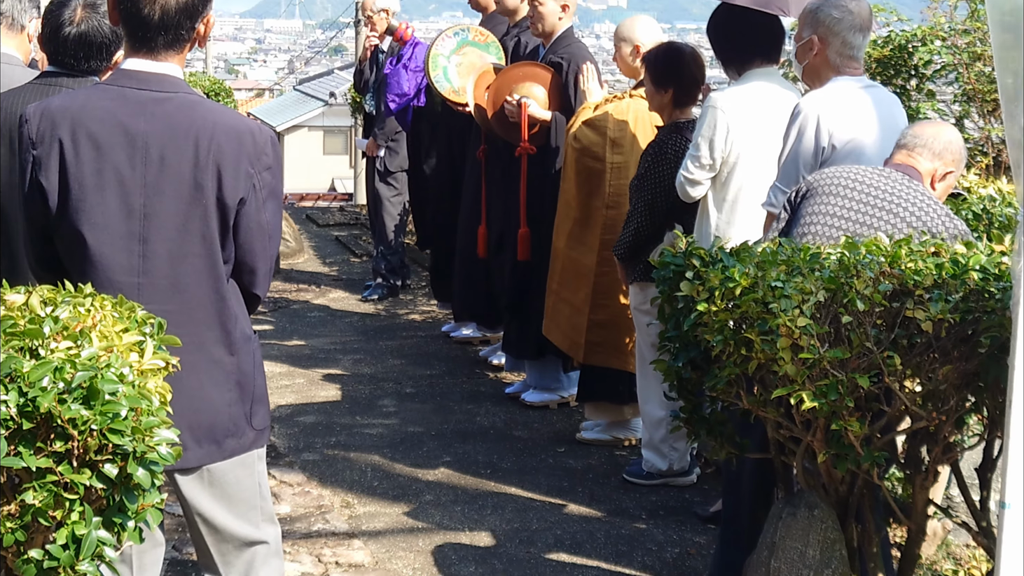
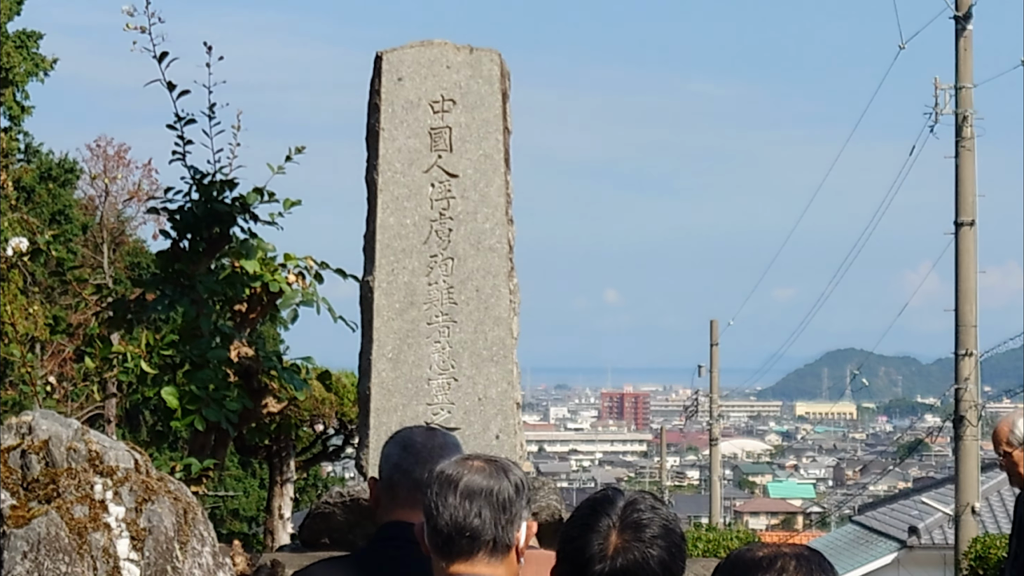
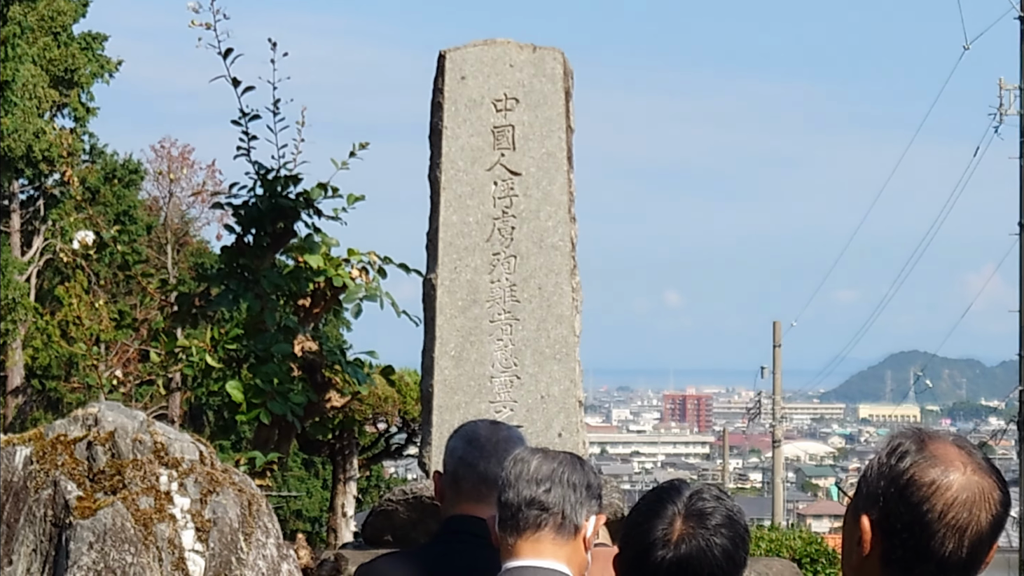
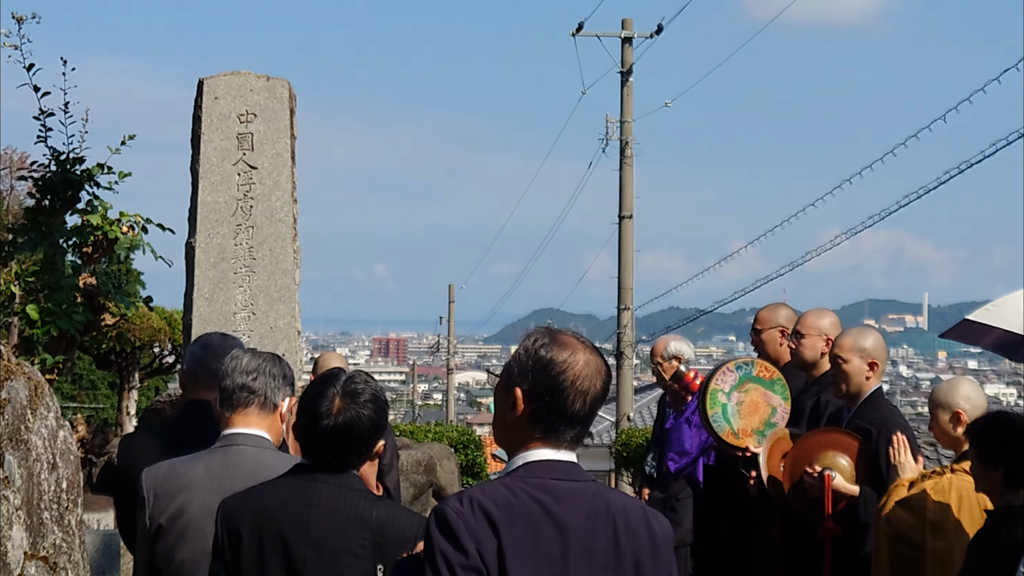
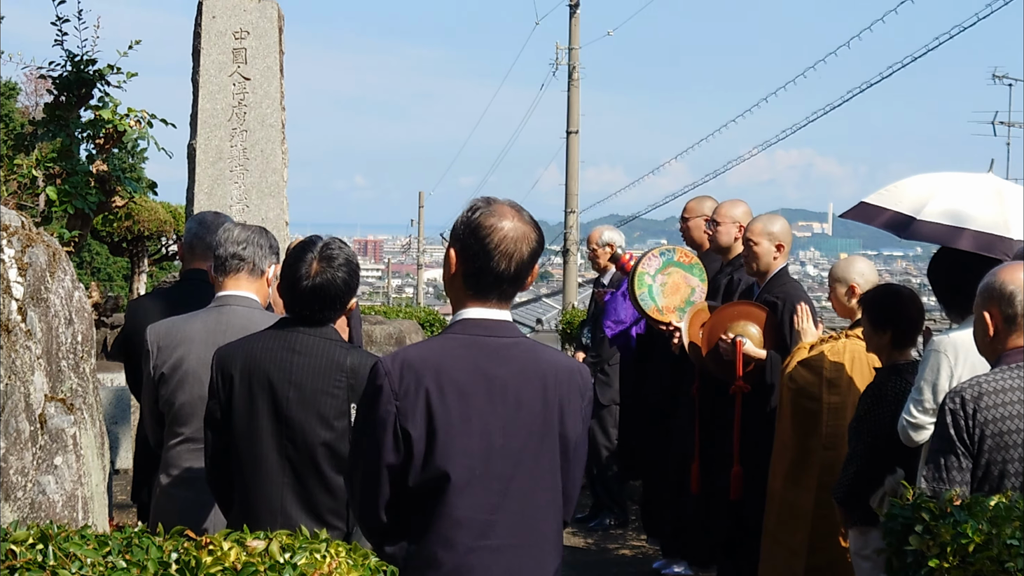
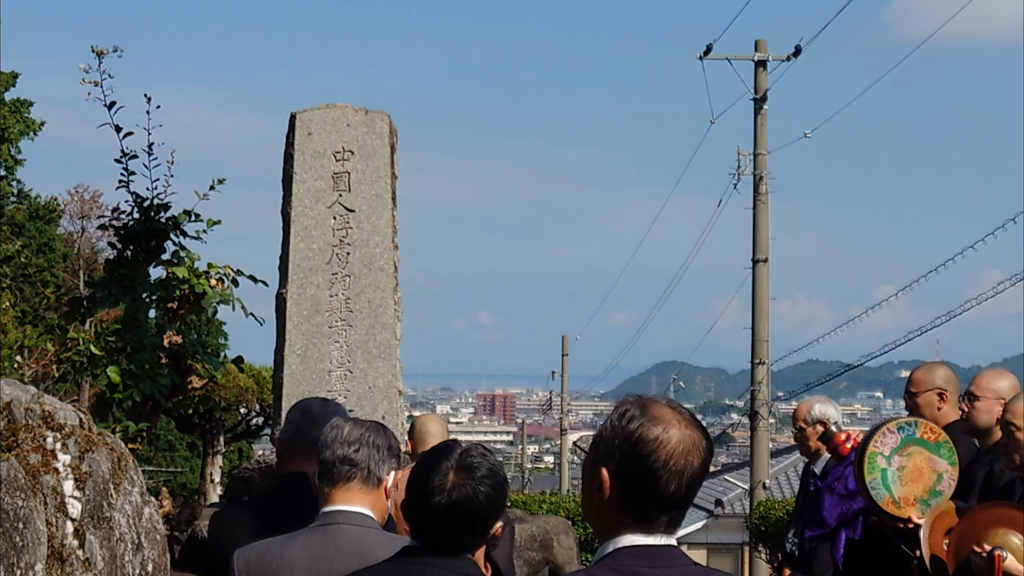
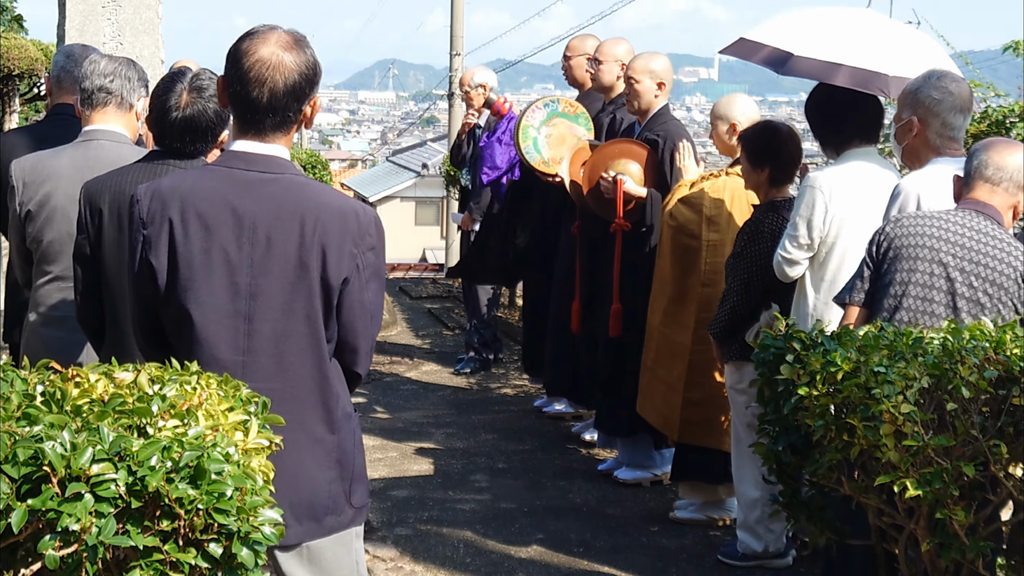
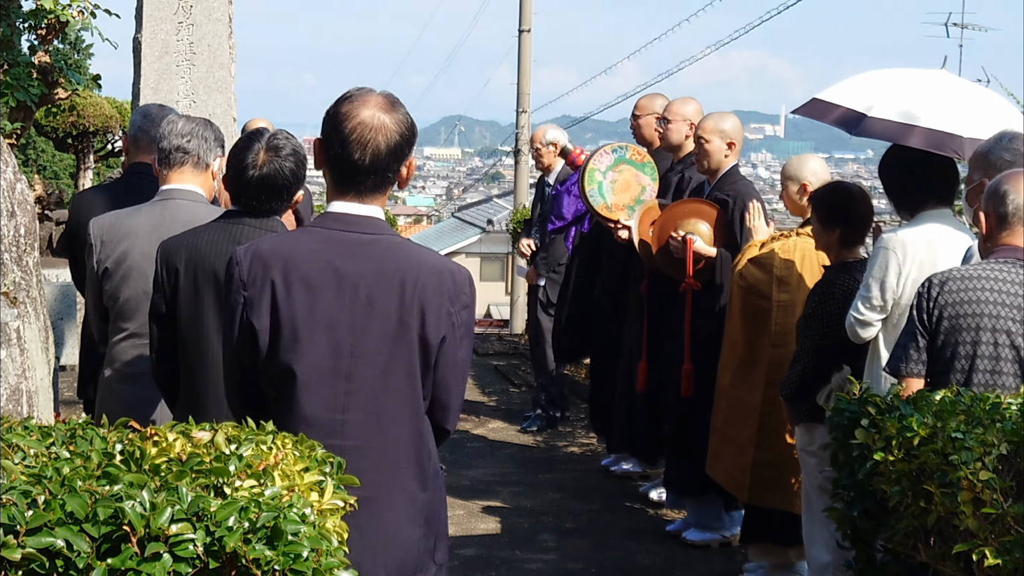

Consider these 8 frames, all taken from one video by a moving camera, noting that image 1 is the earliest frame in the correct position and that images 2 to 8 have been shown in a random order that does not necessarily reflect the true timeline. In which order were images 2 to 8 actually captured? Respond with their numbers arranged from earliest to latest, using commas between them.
7, 8, 5, 4, 6, 3, 2
